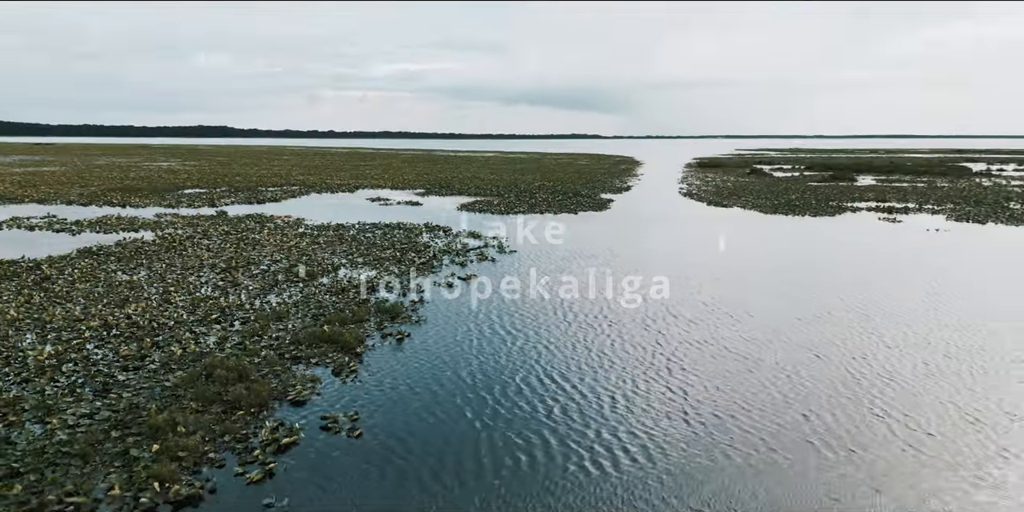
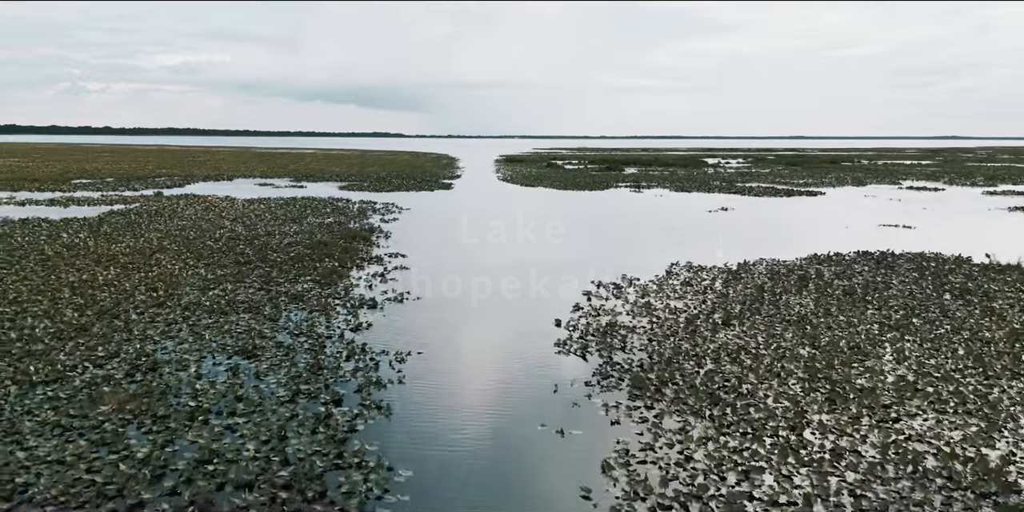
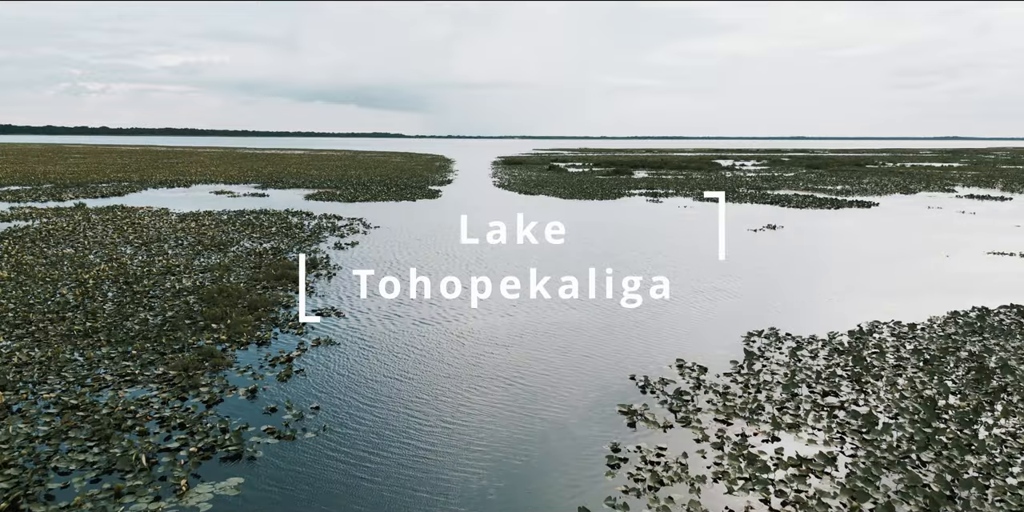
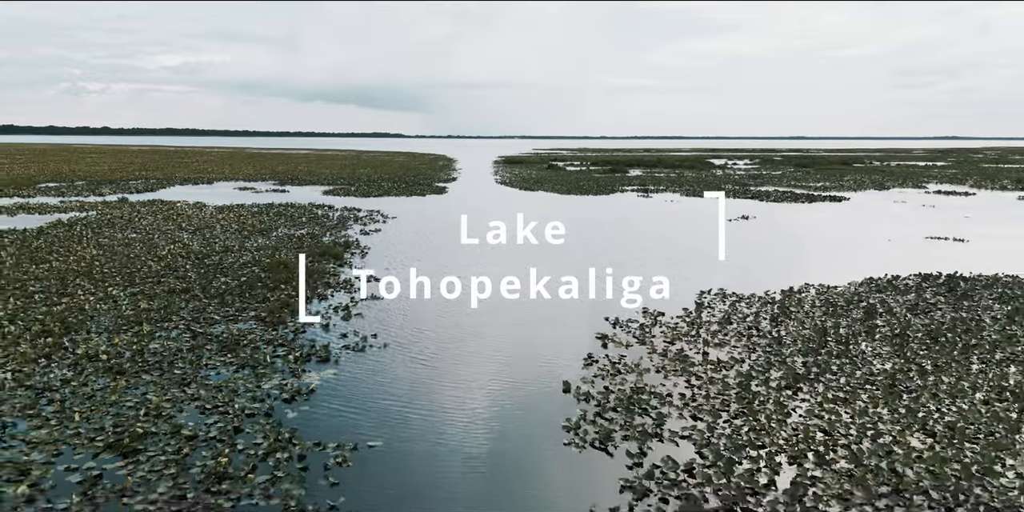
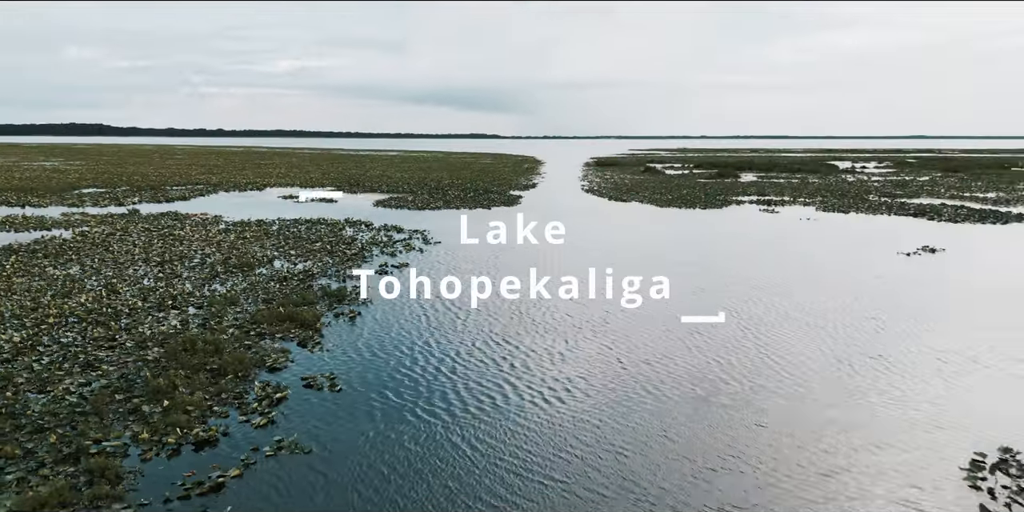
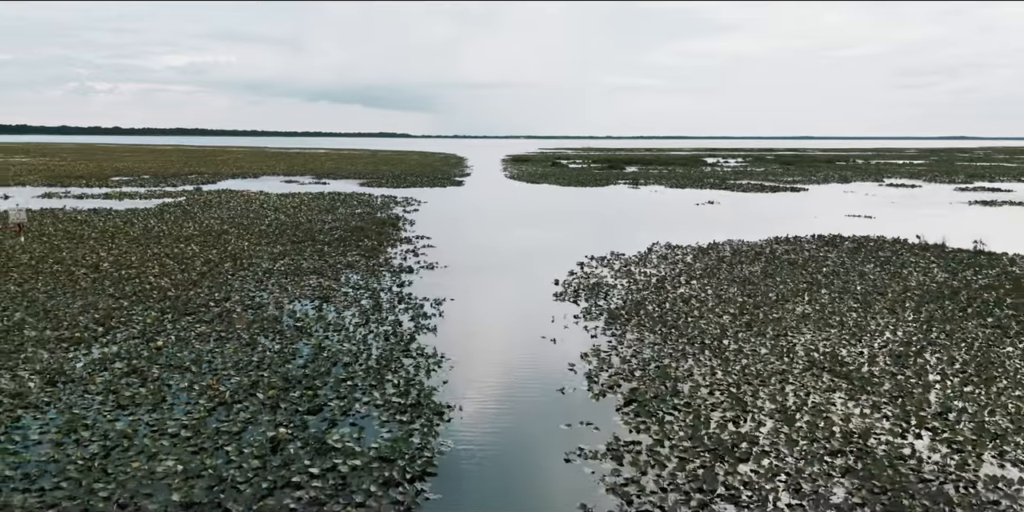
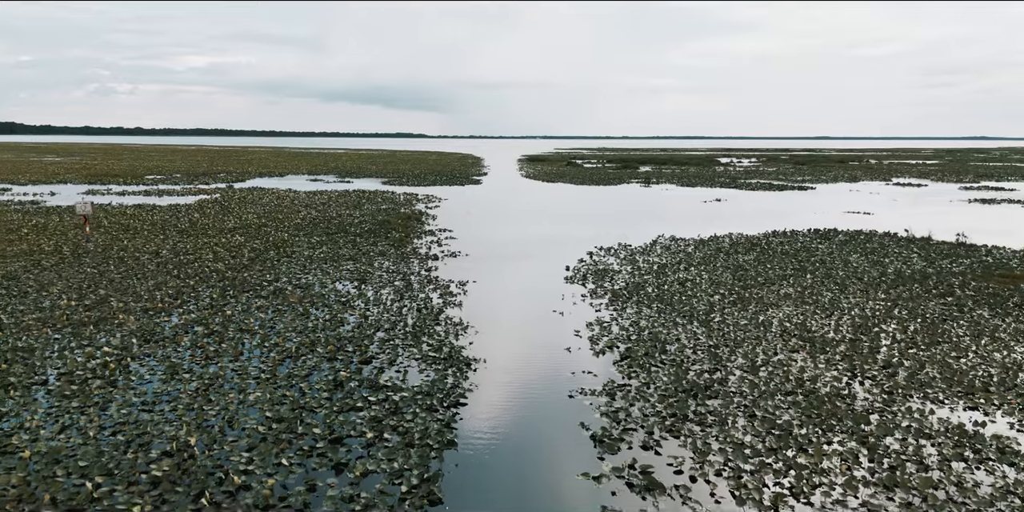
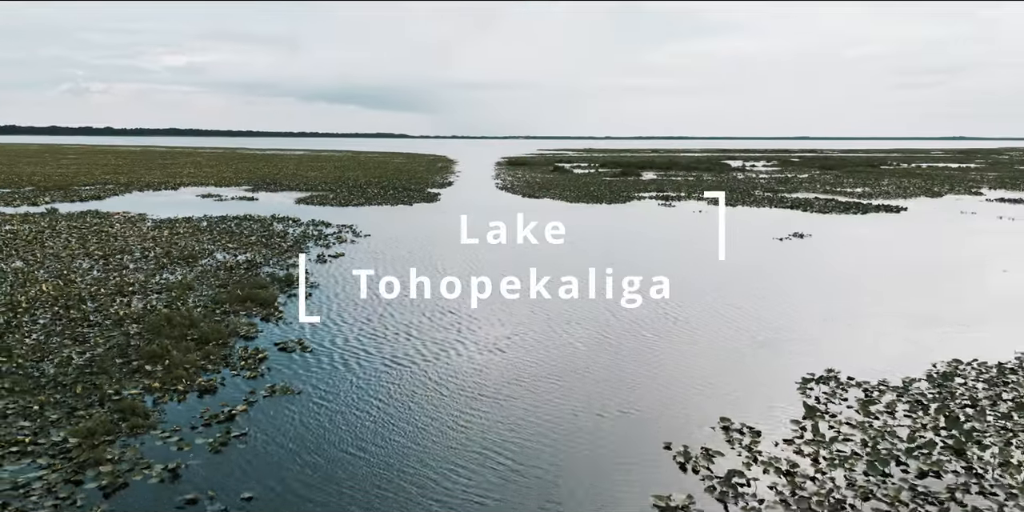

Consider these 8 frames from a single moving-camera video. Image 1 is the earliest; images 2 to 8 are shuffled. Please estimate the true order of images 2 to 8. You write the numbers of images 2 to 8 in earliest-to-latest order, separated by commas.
5, 8, 3, 4, 2, 6, 7
